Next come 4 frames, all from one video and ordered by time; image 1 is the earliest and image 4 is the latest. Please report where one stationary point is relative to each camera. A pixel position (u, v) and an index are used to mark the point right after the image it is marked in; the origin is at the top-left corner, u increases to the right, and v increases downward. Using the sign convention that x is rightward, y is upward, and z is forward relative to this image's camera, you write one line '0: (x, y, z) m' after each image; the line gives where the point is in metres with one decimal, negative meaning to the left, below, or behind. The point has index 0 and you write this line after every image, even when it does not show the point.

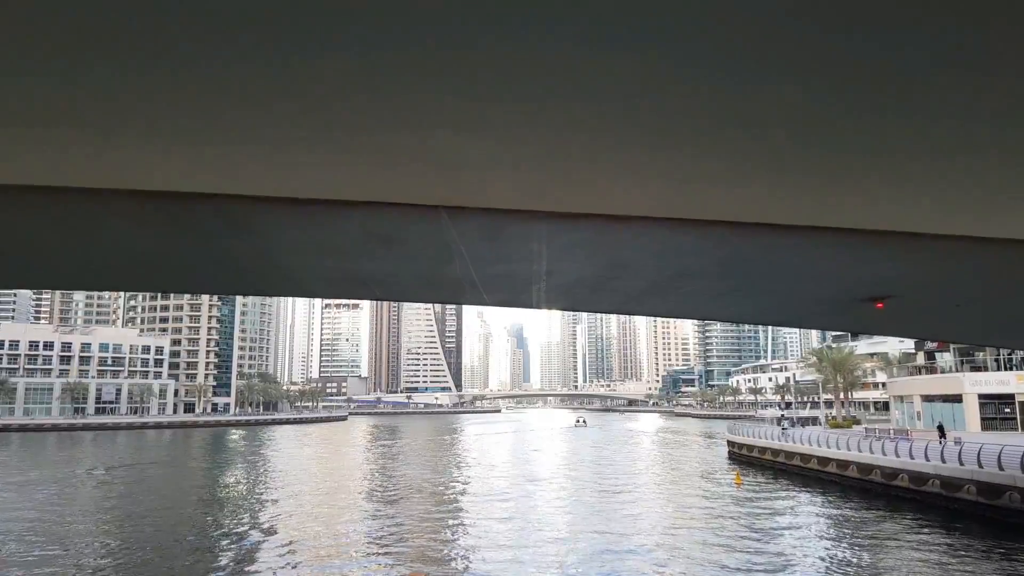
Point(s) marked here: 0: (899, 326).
0: (+7.8, -0.6, +14.2) m
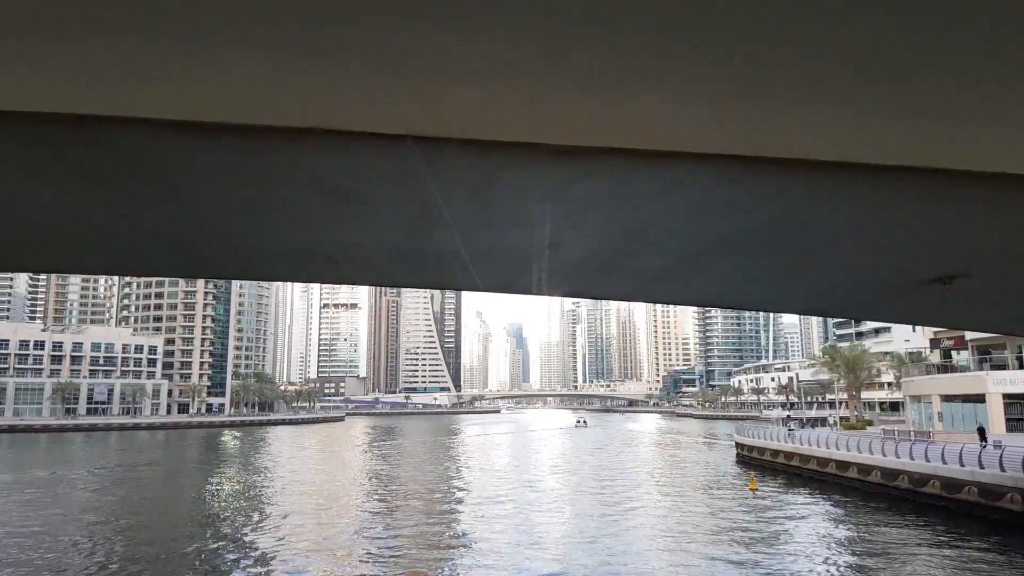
0: (+7.8, -0.5, +13.0) m
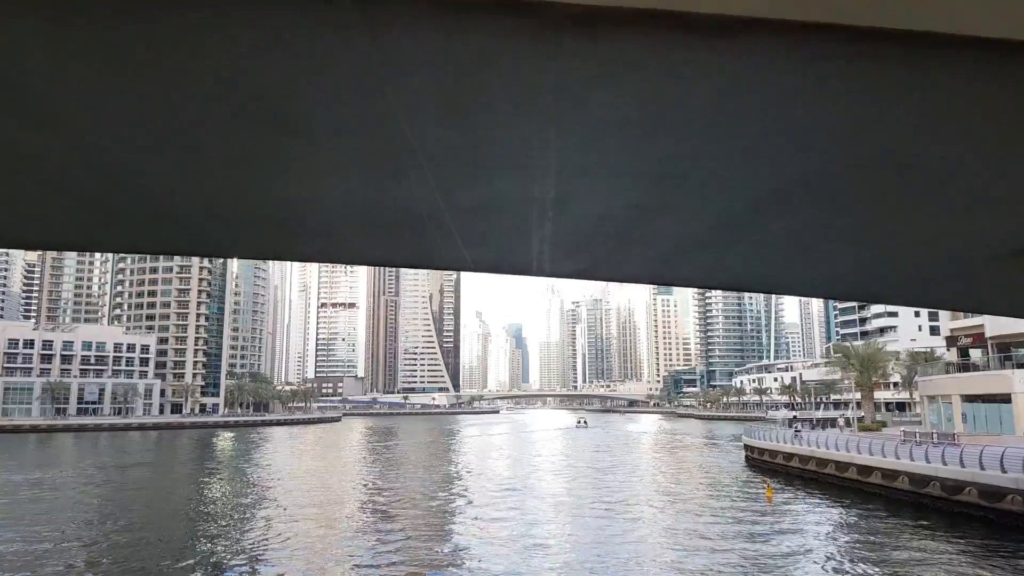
0: (+7.7, -0.3, +11.9) m
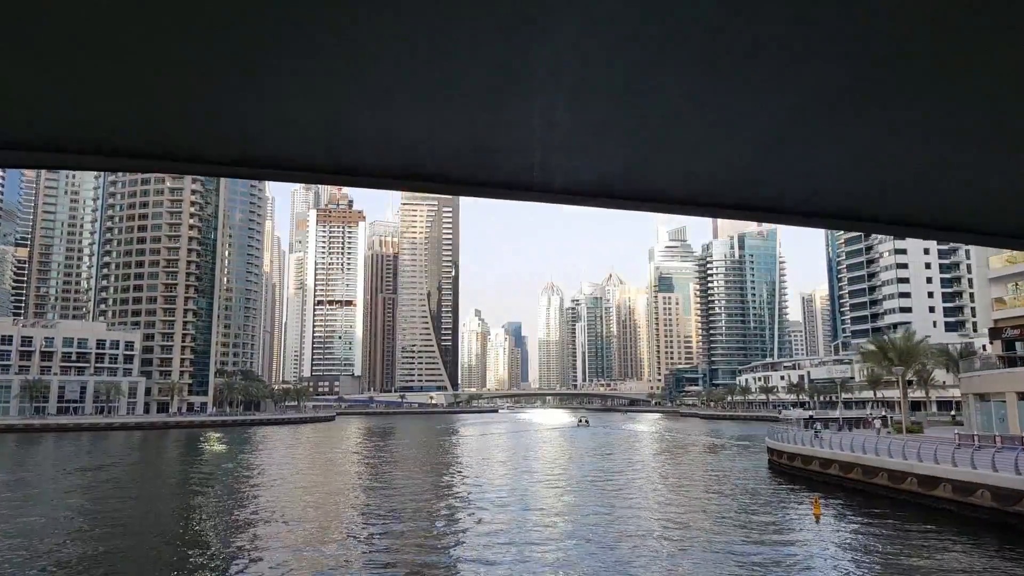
0: (+7.7, +0.2, +9.3) m
